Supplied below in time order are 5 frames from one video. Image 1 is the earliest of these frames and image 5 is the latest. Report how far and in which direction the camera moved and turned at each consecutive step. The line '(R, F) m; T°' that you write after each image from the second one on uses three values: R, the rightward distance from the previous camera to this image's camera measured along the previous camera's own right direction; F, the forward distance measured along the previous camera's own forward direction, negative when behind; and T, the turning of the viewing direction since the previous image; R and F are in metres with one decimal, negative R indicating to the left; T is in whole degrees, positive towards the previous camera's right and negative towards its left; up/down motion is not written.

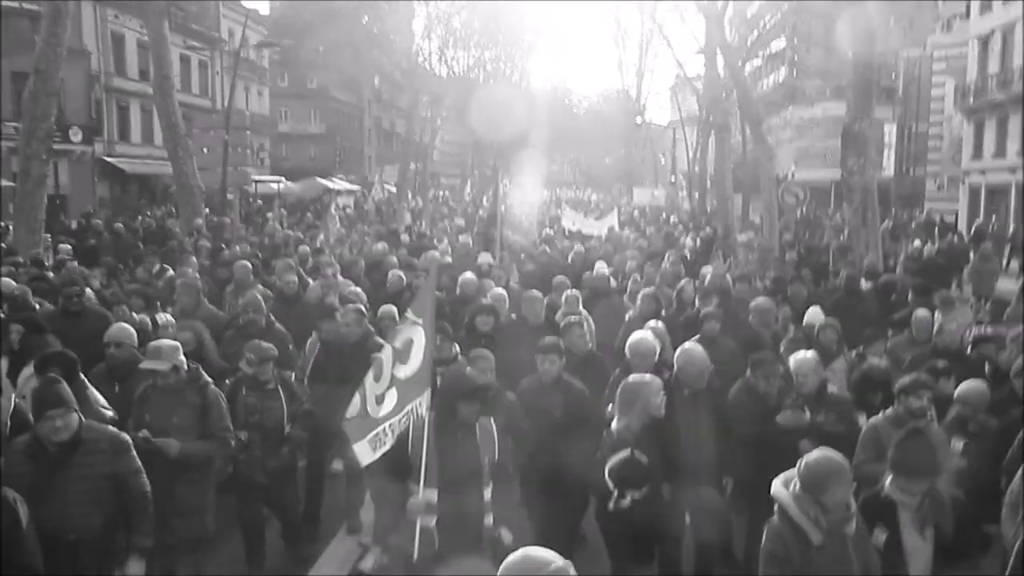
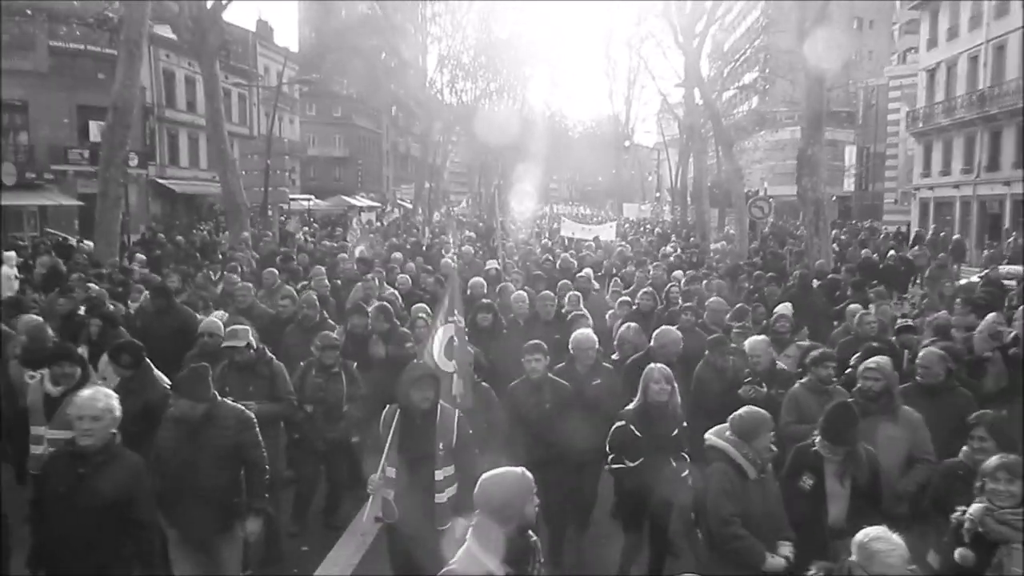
(-0.1, -1.2) m; 0°
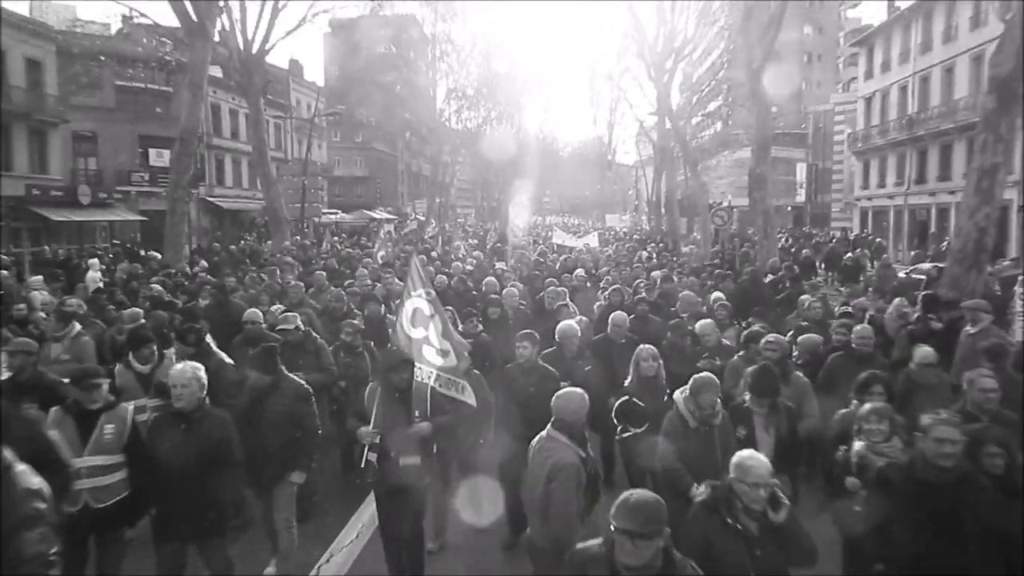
(-0.1, -1.7) m; 0°
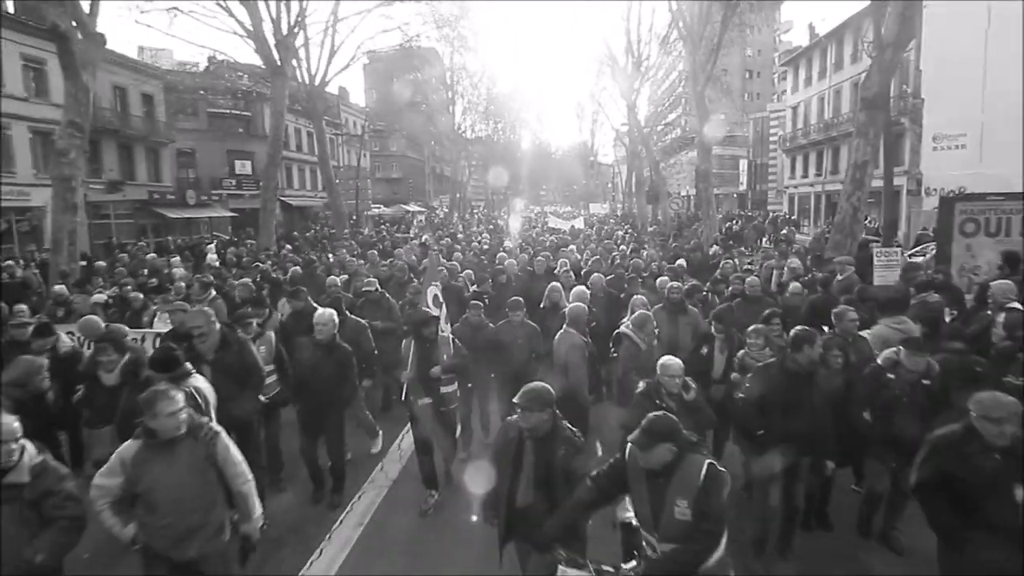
(-0.3, -3.5) m; 0°
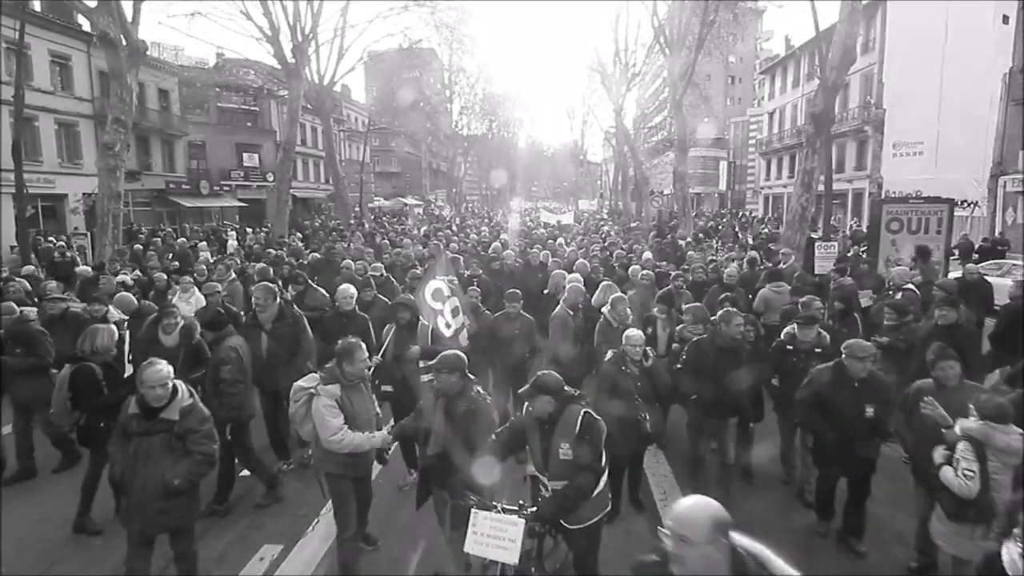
(-0.1, -1.2) m; +1°
